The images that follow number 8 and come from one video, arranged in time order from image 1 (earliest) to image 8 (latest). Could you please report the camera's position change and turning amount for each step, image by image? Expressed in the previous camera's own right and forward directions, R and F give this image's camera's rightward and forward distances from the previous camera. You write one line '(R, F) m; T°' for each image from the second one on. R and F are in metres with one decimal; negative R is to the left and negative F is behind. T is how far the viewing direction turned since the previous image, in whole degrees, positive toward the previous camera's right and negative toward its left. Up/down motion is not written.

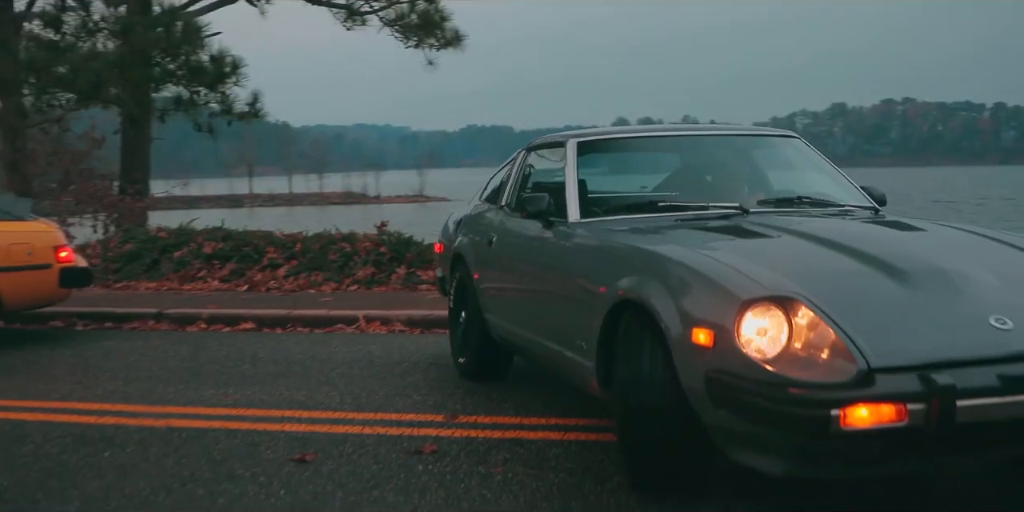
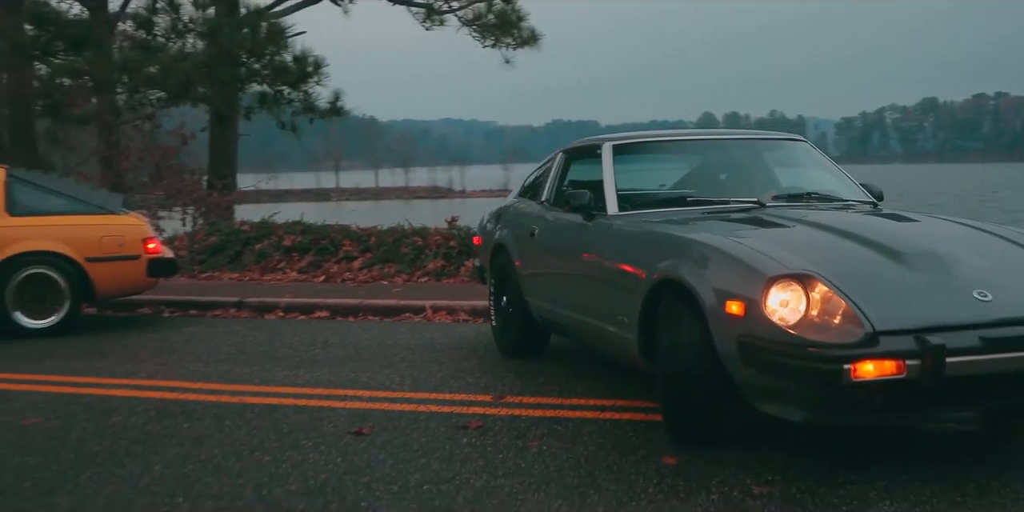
(+0.2, -0.5) m; -4°
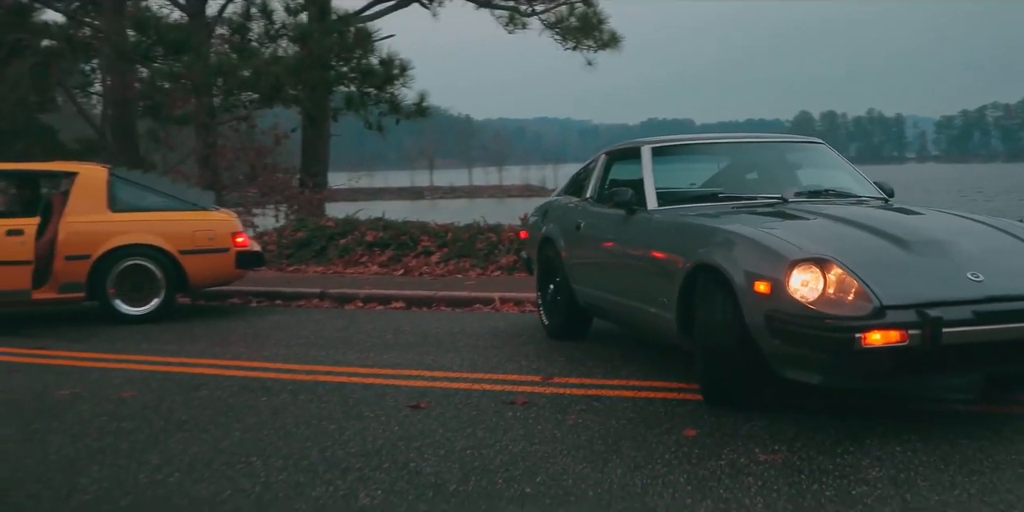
(+0.2, -0.6) m; -4°
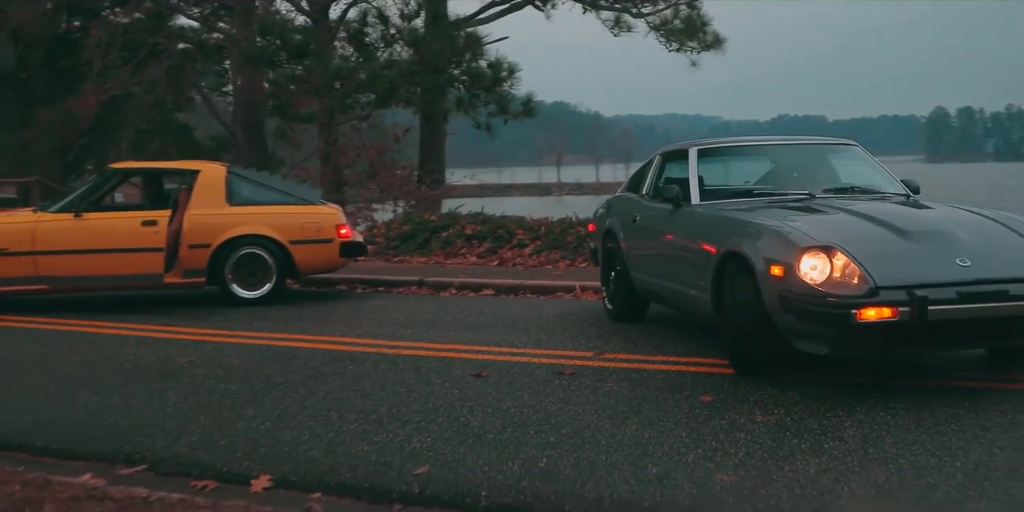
(+0.4, -0.9) m; -5°
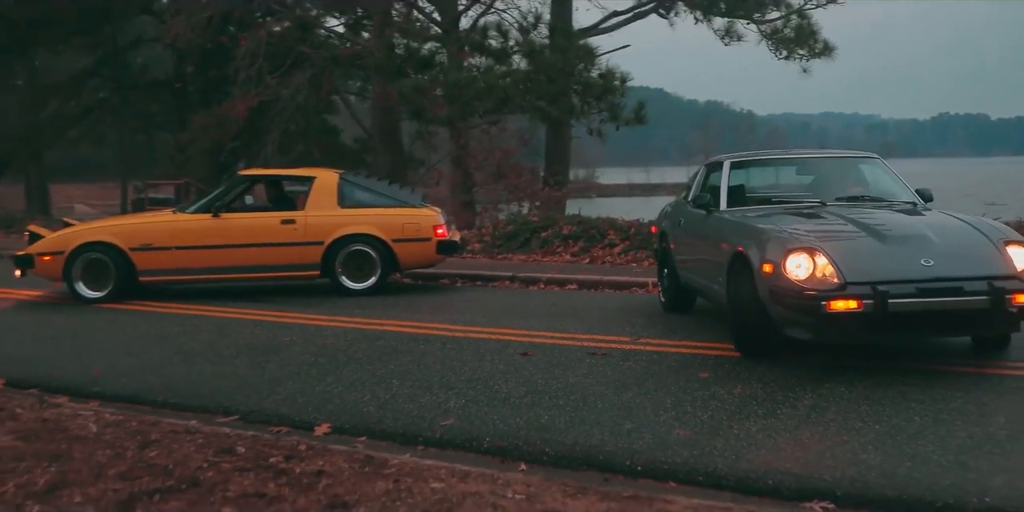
(+0.6, -1.2) m; -6°
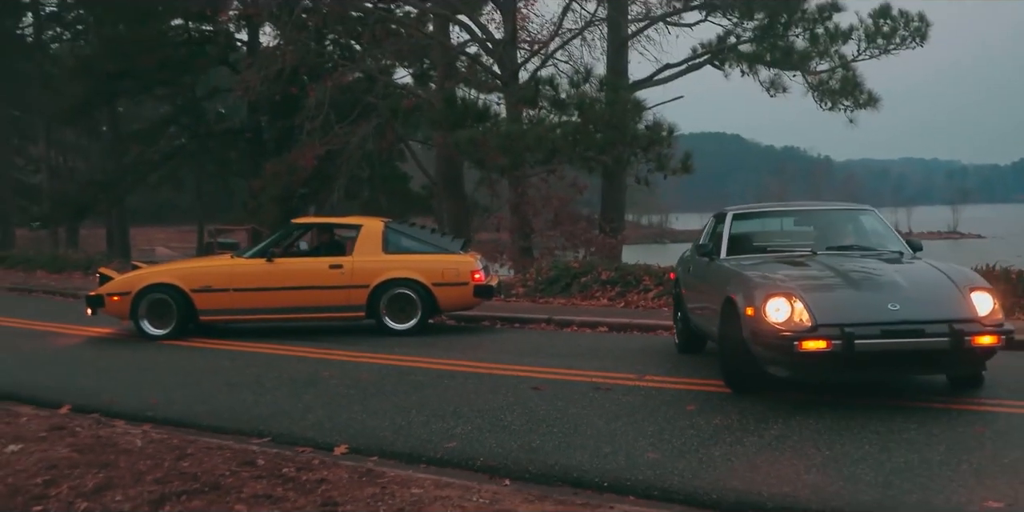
(+0.4, -0.8) m; -3°
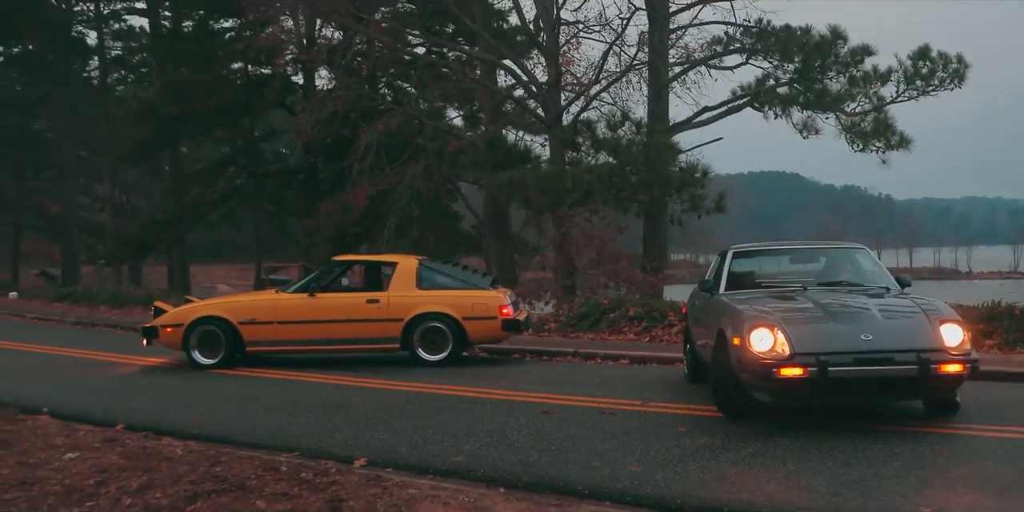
(+0.3, -0.8) m; -2°
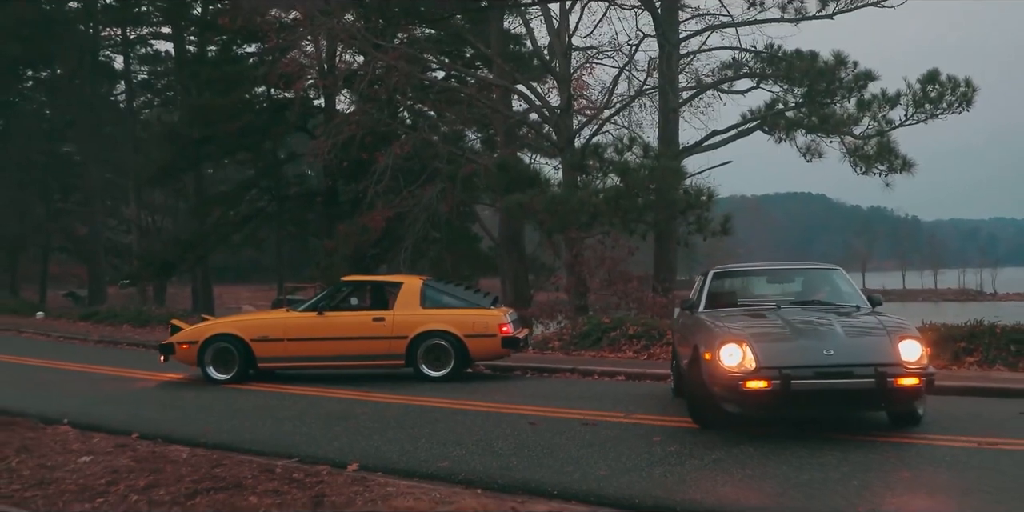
(+0.3, -0.6) m; -1°
